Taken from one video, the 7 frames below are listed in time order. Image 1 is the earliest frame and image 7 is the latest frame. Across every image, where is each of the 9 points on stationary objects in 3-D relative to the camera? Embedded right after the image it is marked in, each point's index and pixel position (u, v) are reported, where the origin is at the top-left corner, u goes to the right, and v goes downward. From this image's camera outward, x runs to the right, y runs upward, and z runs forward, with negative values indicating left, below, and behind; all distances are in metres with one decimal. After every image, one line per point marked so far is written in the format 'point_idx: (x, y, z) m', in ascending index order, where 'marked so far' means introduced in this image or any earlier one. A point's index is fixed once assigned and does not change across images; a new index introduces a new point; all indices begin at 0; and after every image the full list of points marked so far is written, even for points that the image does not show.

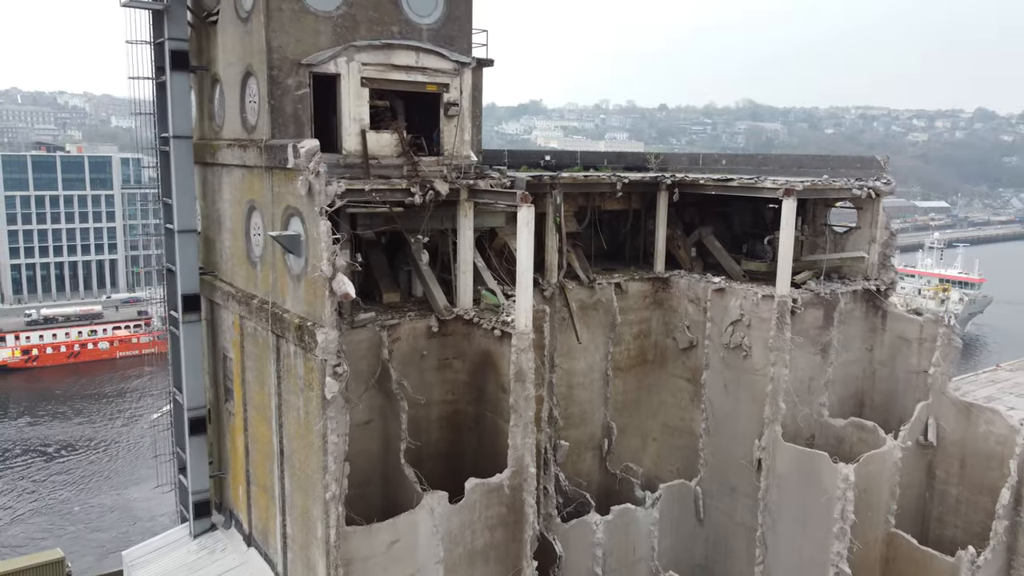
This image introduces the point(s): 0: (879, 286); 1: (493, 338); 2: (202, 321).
0: (+5.6, 0.0, +12.3) m
1: (-0.2, -0.5, +8.8) m
2: (-3.7, -0.4, +9.8) m
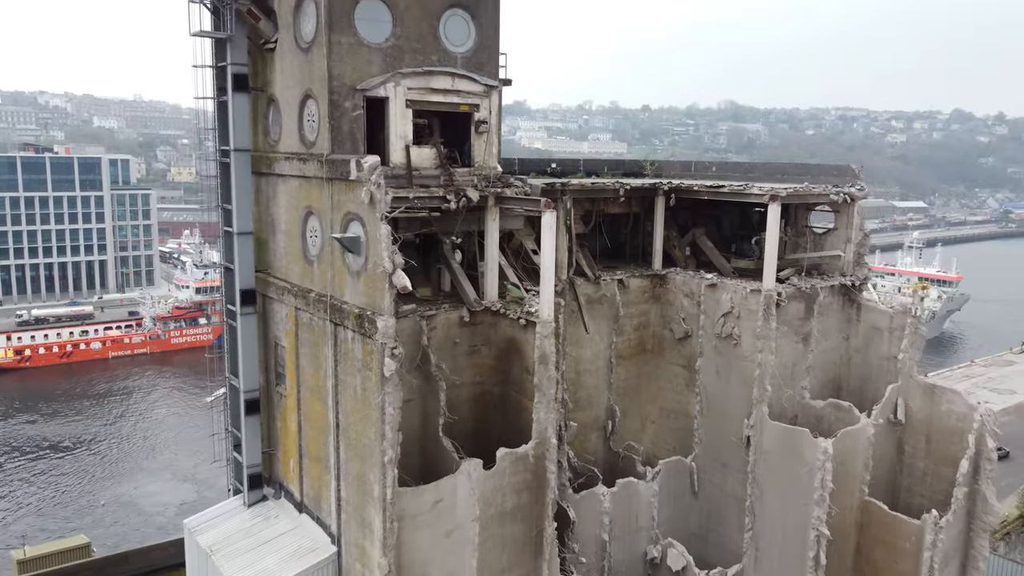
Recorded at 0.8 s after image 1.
0: (+5.8, +0.1, +13.7) m
1: (+0.1, -0.5, +10.0) m
2: (-3.5, -0.3, +11.0) m
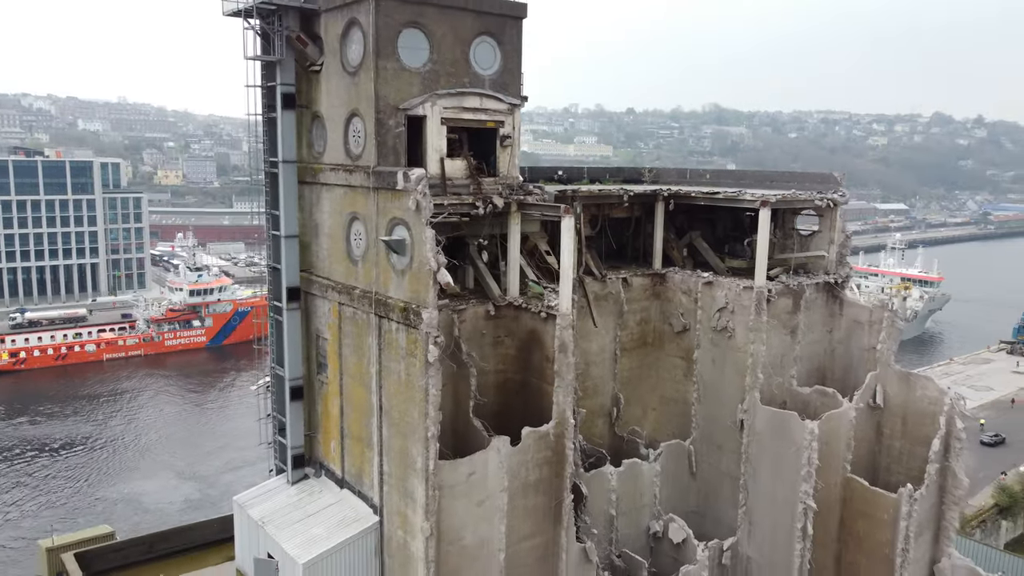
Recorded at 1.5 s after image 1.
0: (+6.0, +0.2, +15.0) m
1: (+0.4, -0.4, +11.2) m
2: (-3.2, -0.3, +12.1) m
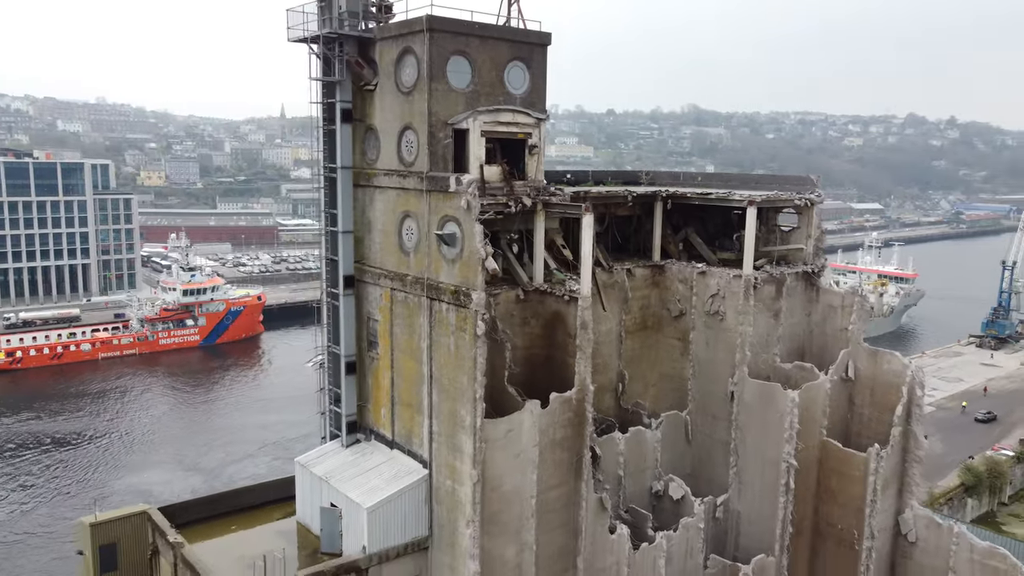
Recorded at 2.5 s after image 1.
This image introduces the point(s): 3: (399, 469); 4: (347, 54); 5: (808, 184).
0: (+6.4, +0.4, +17.1) m
1: (+0.8, -0.2, +13.2) m
2: (-2.7, -0.1, +14.0) m
3: (-1.8, -2.9, +13.1) m
4: (-2.6, +3.8, +13.0) m
5: (+6.6, +2.3, +18.1) m
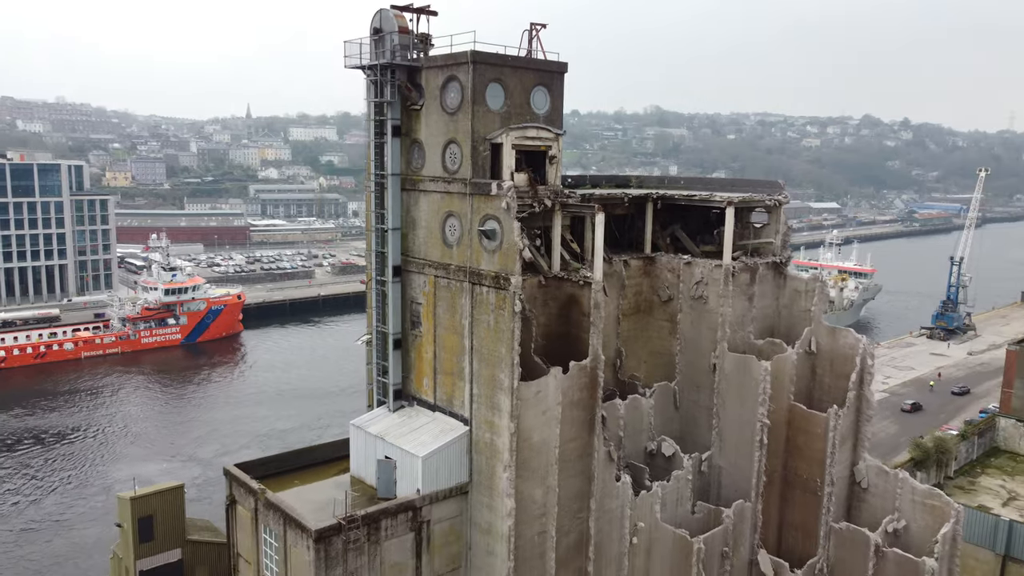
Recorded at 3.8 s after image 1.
0: (+6.7, +0.7, +20.0) m
1: (+1.3, 0.0, +15.8) m
2: (-2.3, +0.1, +16.5) m
3: (-1.3, -2.7, +15.6) m
4: (-2.2, +4.0, +15.5) m
5: (+6.9, +2.6, +21.1) m
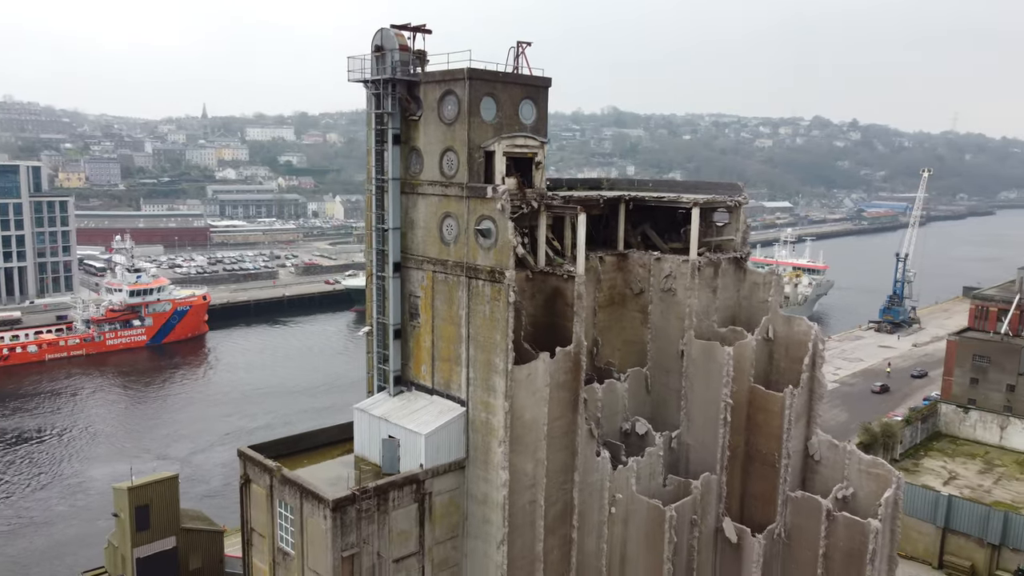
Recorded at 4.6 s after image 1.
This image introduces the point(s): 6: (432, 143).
0: (+6.2, +0.9, +21.9) m
1: (+1.1, +0.2, +17.5) m
2: (-2.5, +0.2, +18.0) m
3: (-1.5, -2.6, +17.2) m
4: (-2.4, +4.1, +17.0) m
5: (+6.4, +2.8, +23.0) m
6: (-1.7, +3.0, +16.9) m
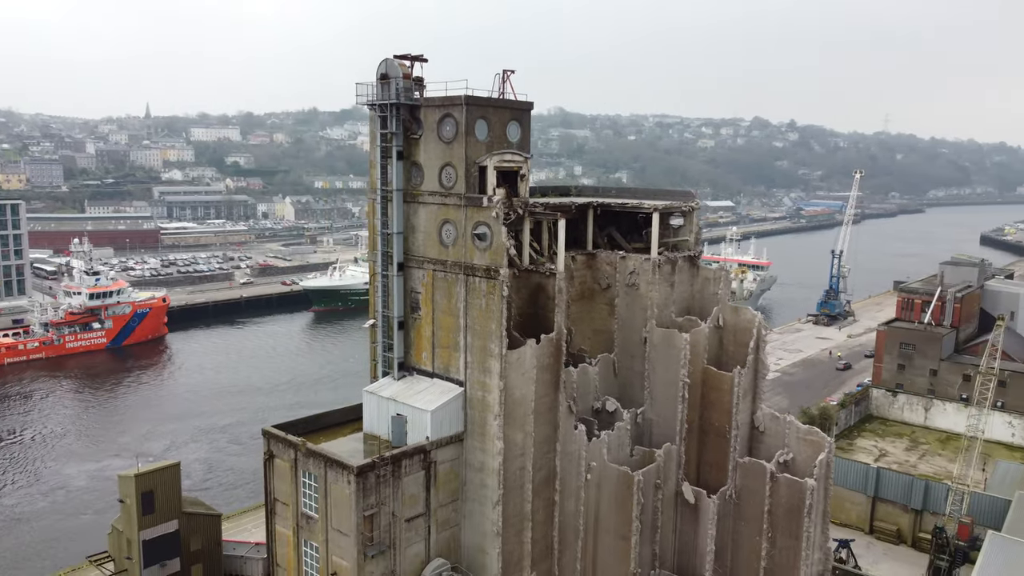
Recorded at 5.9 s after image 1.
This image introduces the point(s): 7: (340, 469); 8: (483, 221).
0: (+5.7, +1.0, +25.0) m
1: (+0.8, +0.3, +20.3) m
2: (-2.8, +0.3, +20.5) m
3: (-1.7, -2.5, +19.8) m
4: (-2.7, +4.2, +19.6) m
5: (+5.7, +3.0, +26.1) m
6: (-1.9, +3.1, +19.4) m
7: (-3.8, -3.9, +17.7) m
8: (-0.7, +1.5, +18.6) m
